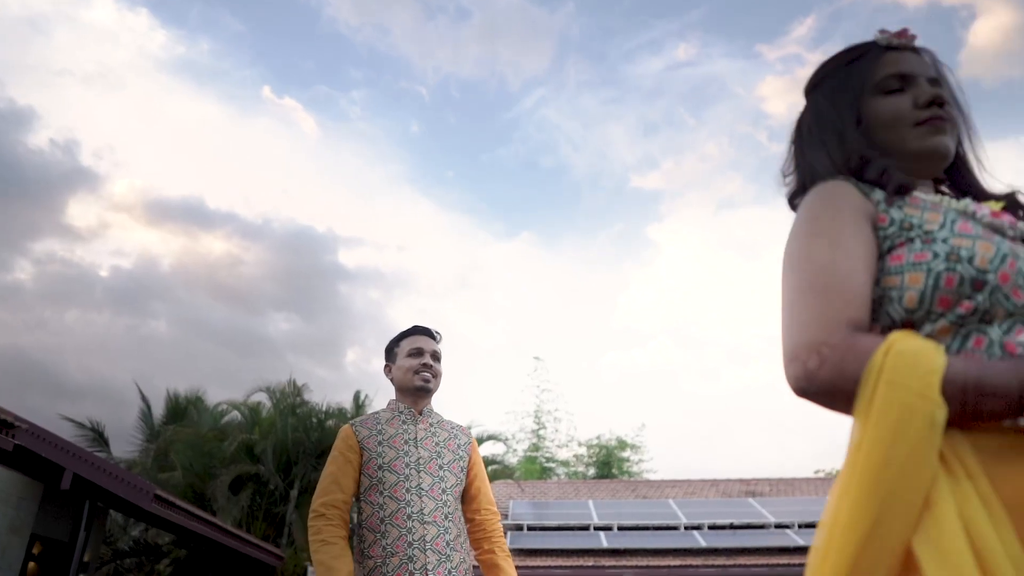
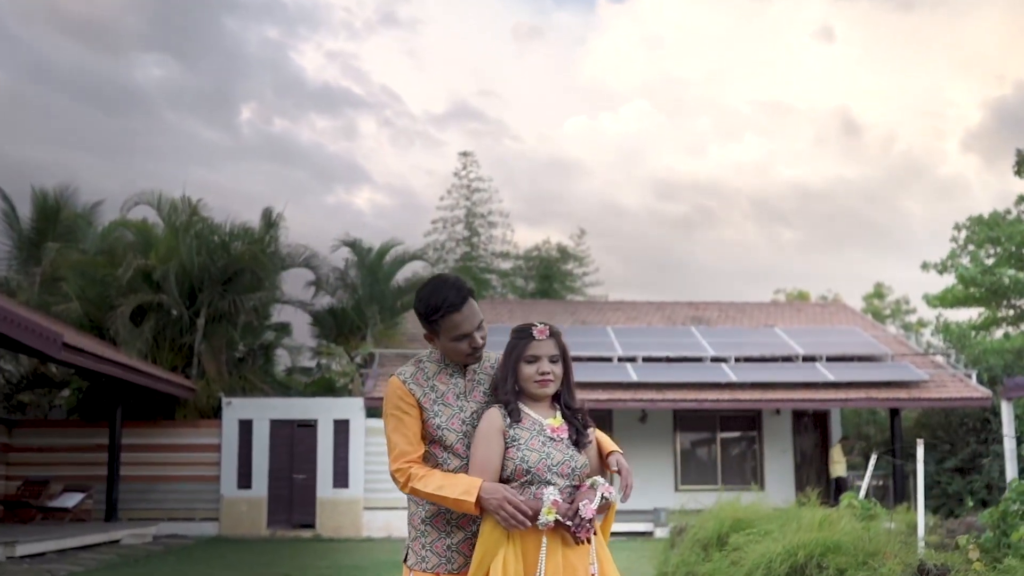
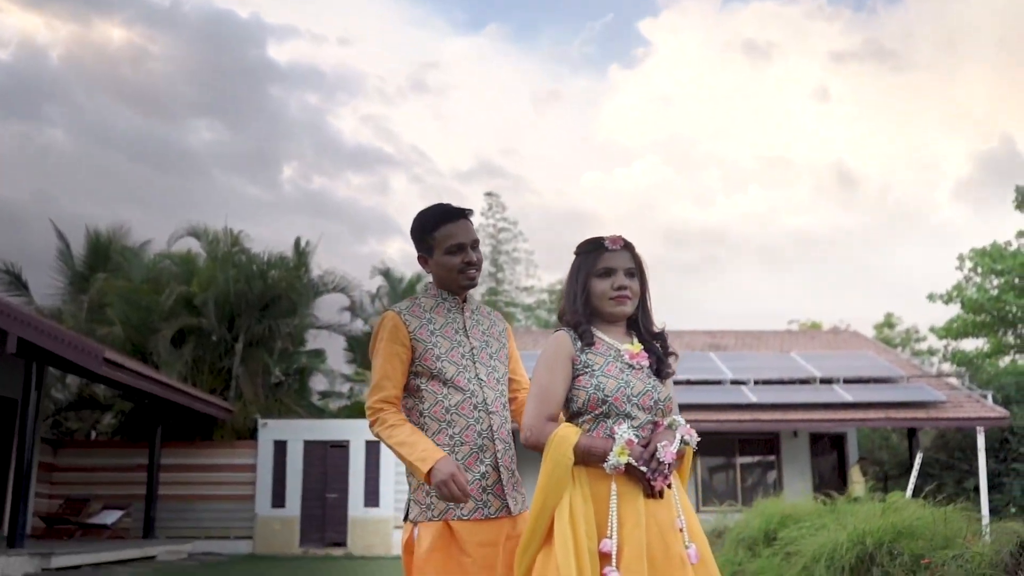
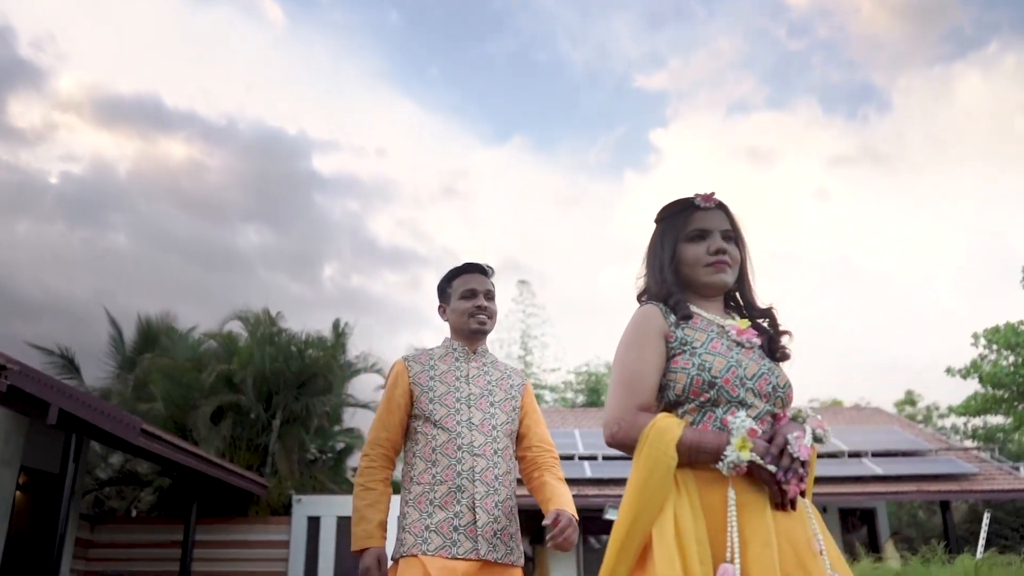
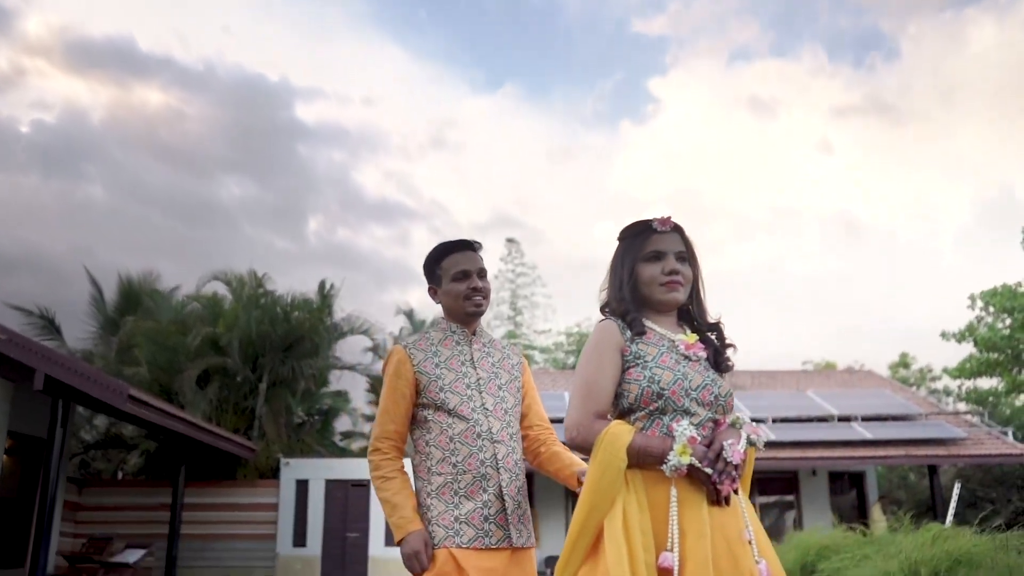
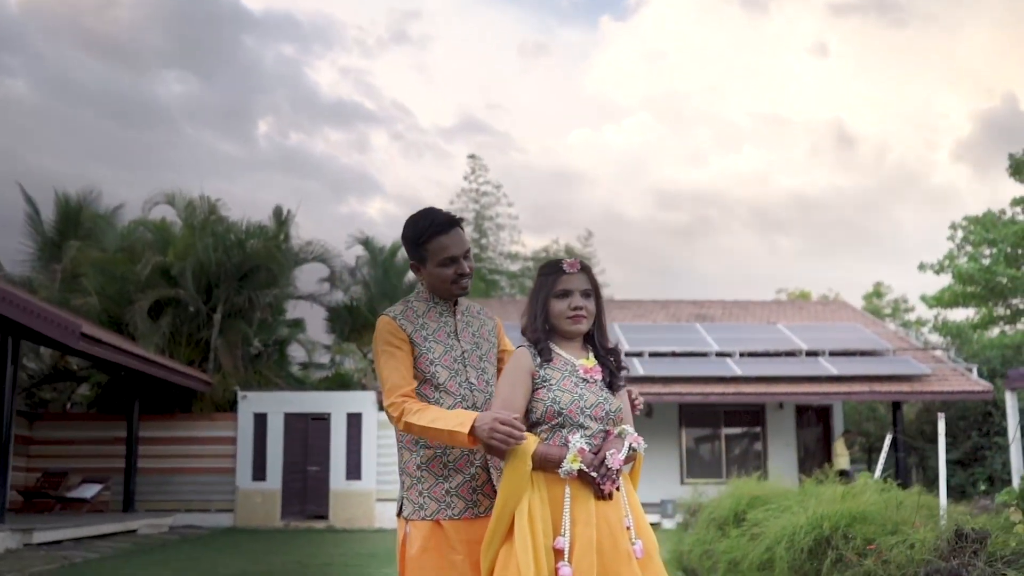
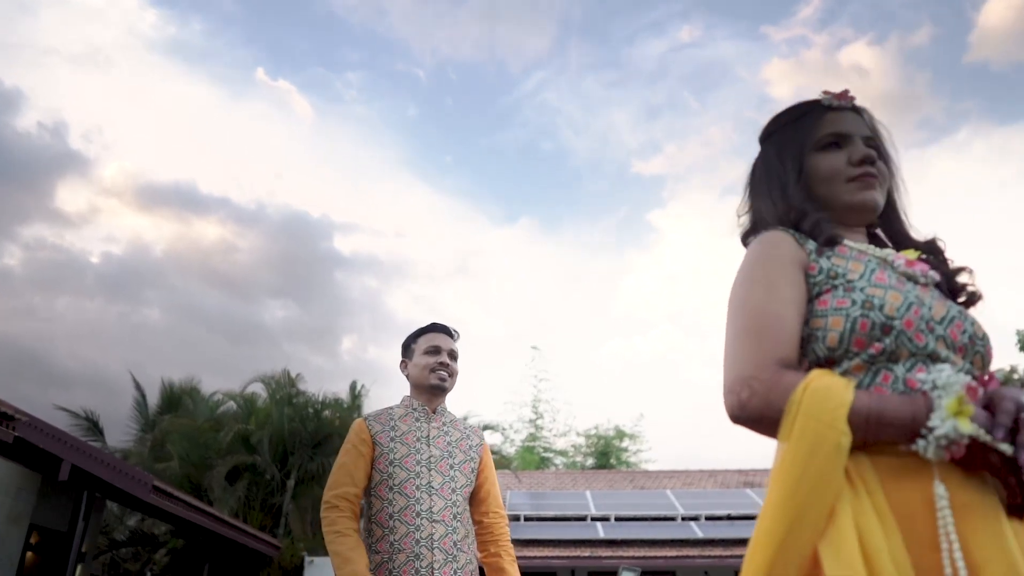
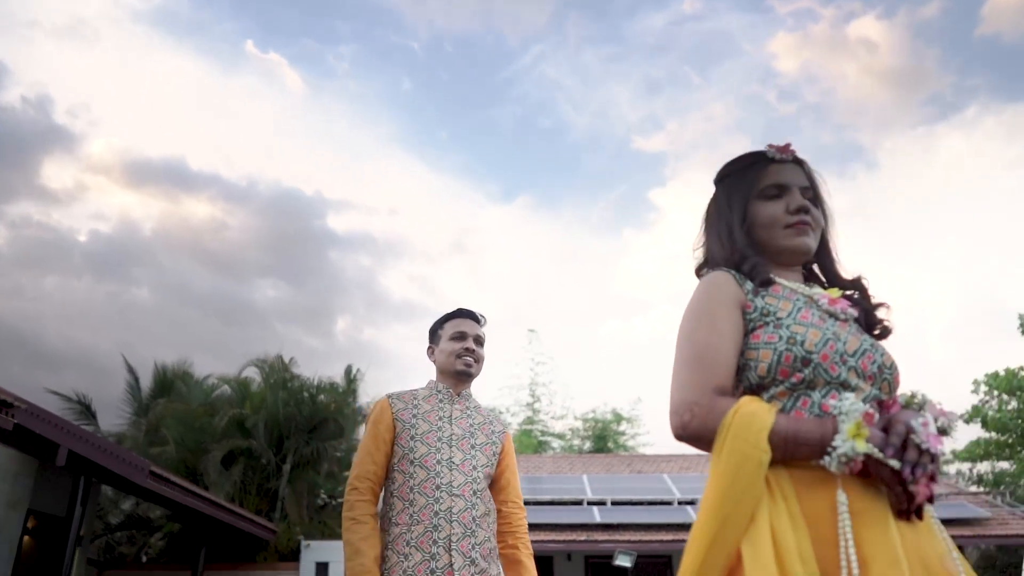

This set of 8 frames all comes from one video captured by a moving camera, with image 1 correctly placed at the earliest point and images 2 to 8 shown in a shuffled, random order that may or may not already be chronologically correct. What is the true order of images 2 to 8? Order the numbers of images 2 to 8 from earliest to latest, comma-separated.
7, 8, 4, 5, 3, 6, 2
